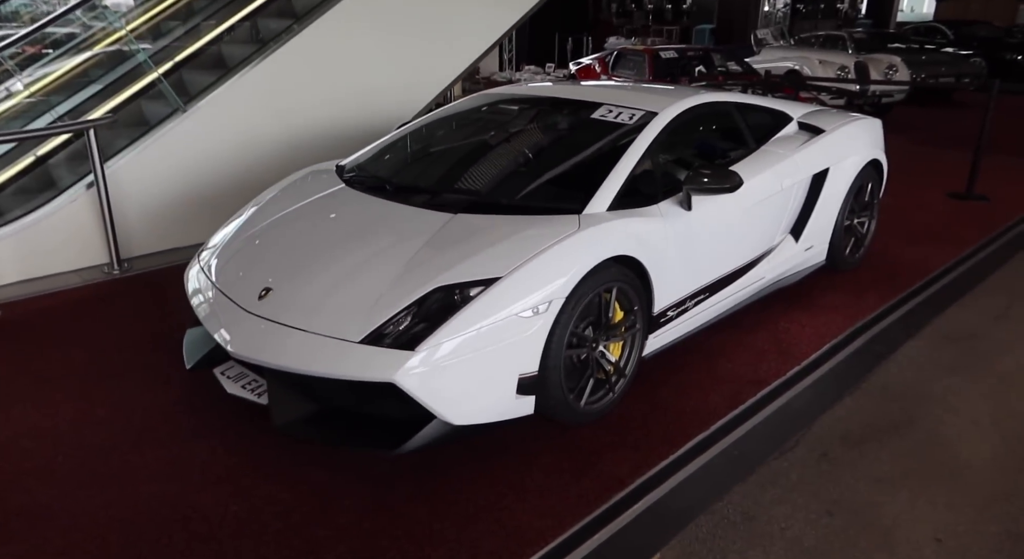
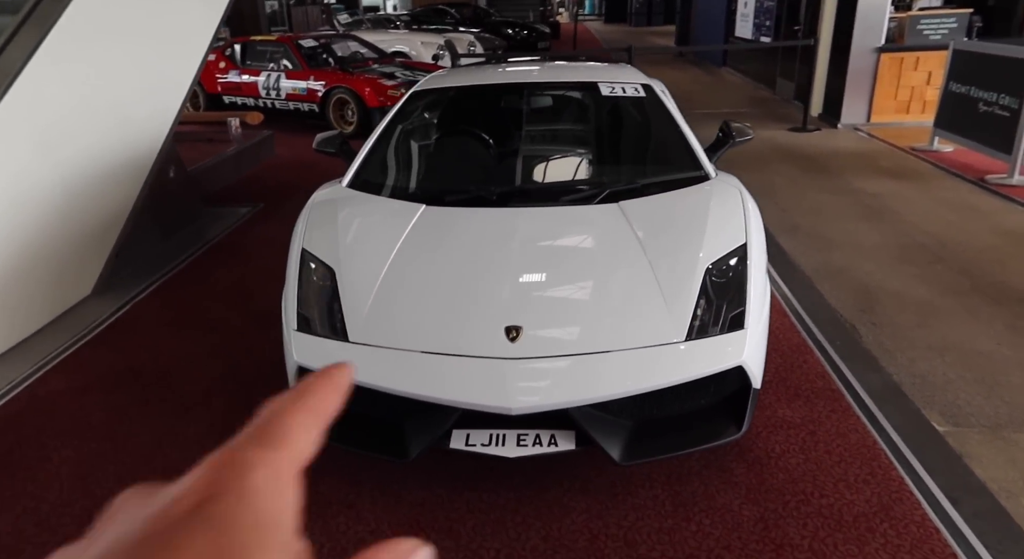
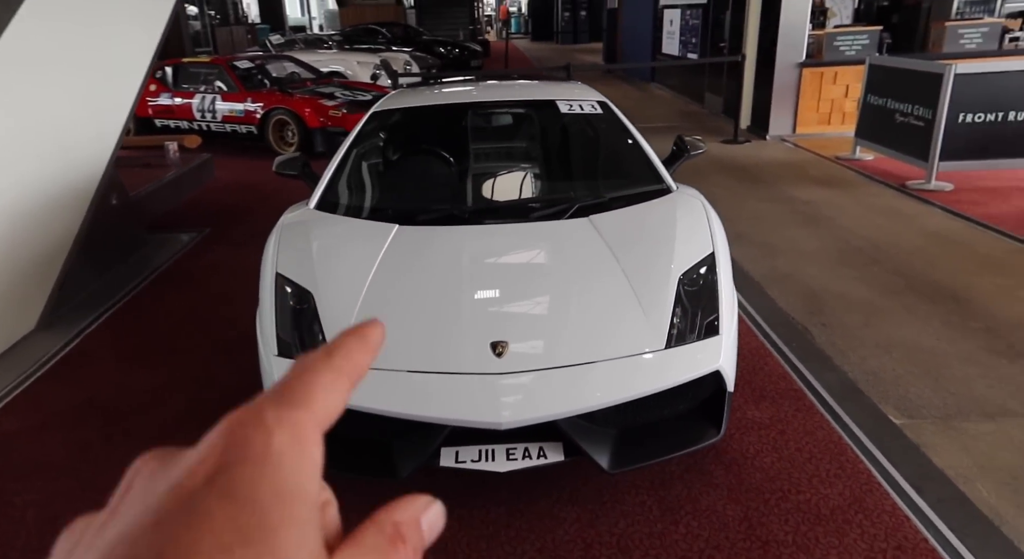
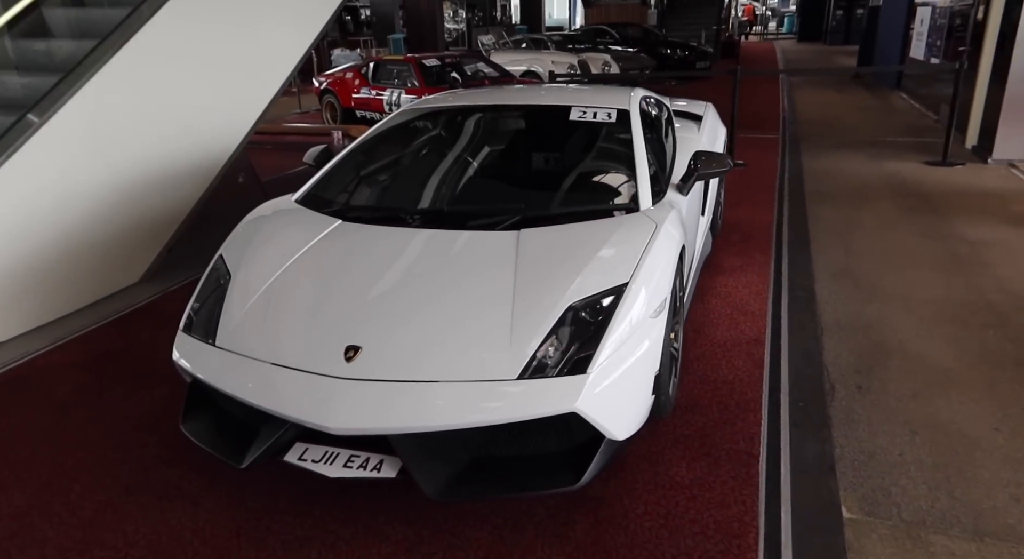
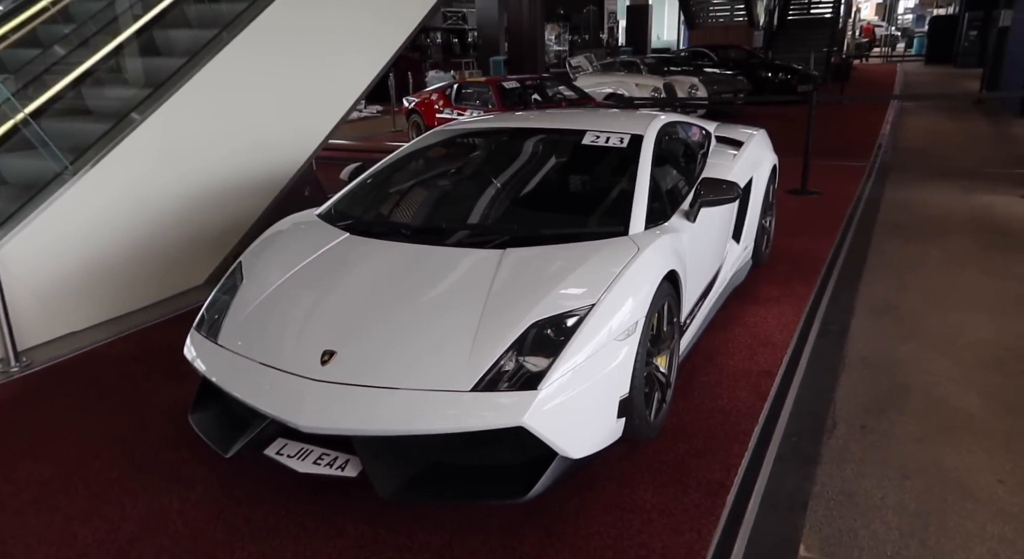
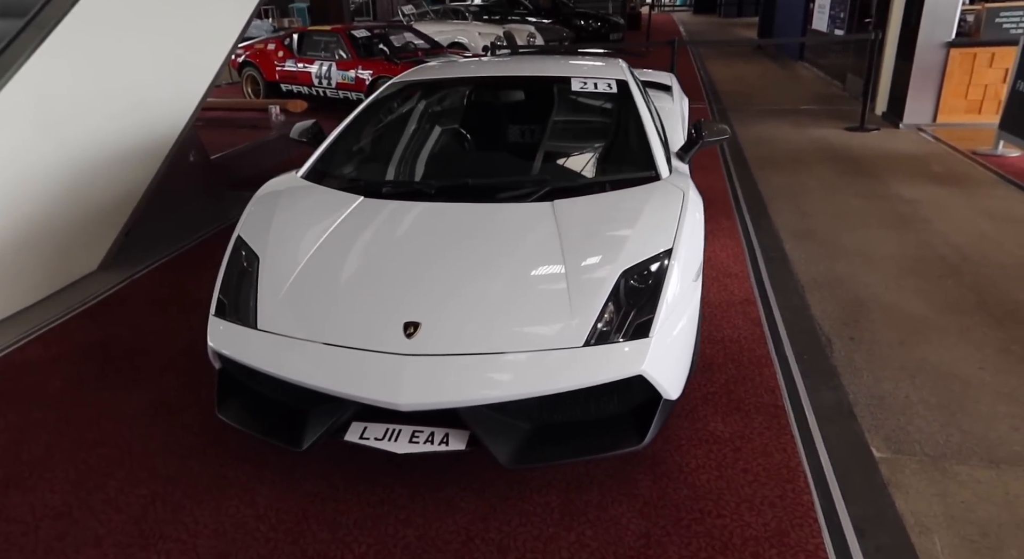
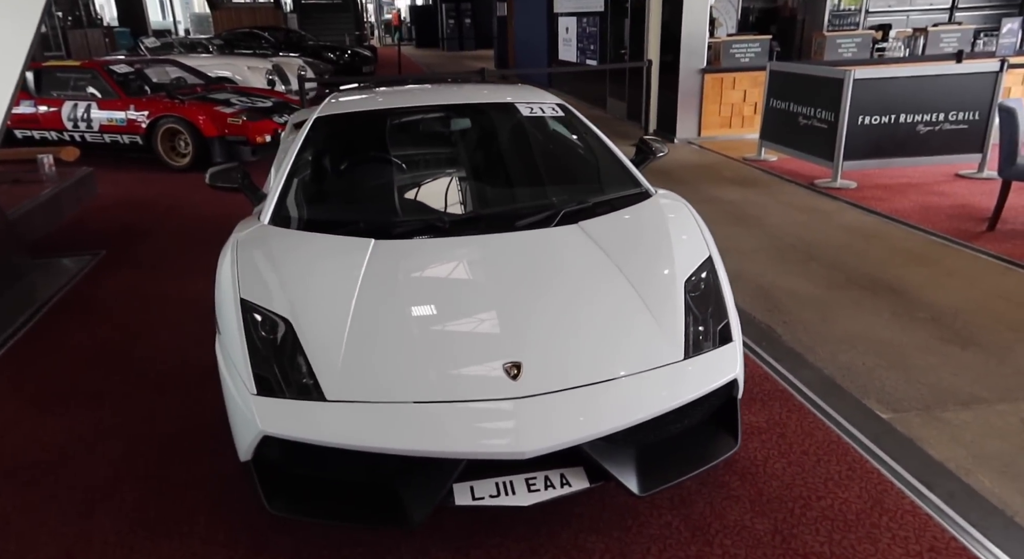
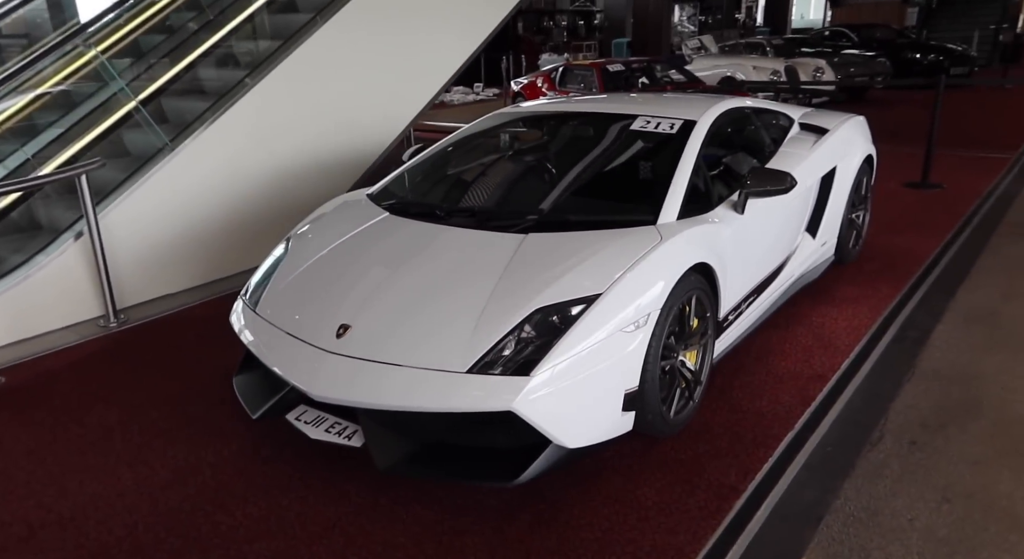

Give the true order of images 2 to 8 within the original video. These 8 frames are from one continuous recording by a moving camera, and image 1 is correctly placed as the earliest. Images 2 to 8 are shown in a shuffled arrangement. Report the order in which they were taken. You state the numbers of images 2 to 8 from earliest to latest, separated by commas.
8, 5, 4, 6, 2, 3, 7
